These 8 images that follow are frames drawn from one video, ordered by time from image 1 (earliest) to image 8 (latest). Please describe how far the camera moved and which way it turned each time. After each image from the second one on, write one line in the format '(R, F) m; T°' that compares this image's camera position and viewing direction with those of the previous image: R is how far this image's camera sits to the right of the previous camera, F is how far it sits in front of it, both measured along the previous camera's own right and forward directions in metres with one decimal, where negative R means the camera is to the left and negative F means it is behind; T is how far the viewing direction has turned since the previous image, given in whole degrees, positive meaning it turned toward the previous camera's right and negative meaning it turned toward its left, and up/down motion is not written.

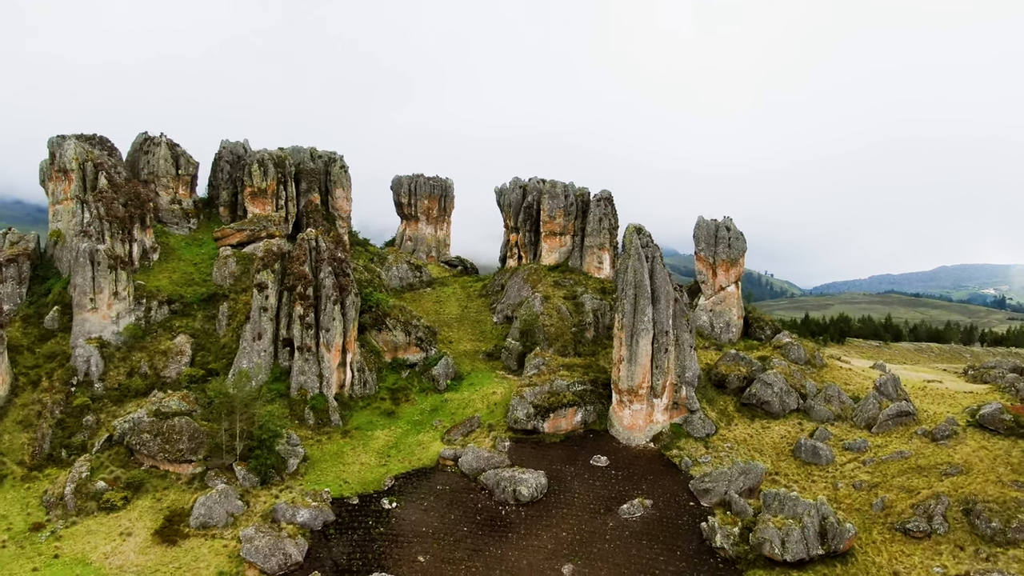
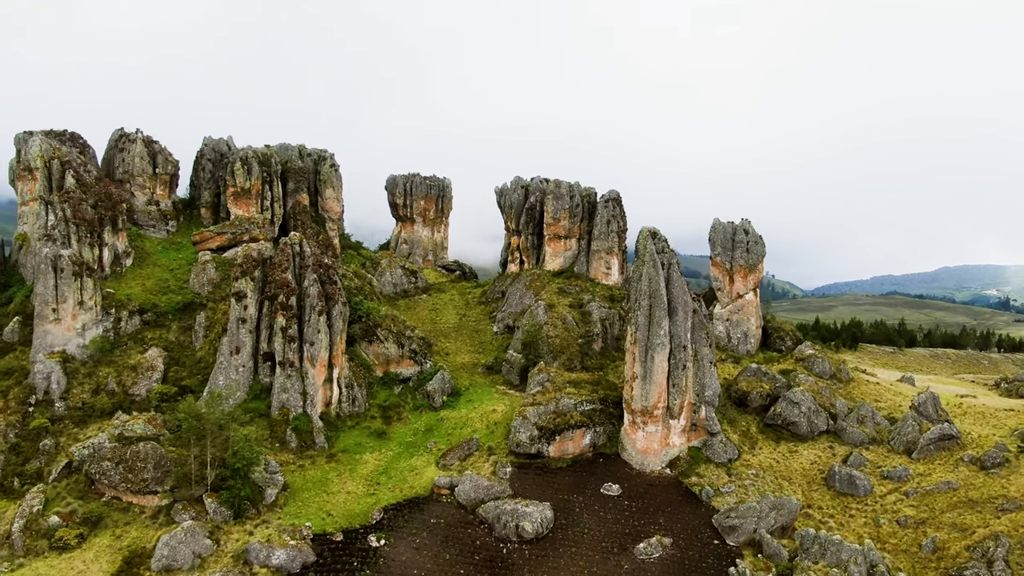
(-0.1, +3.4) m; 0°
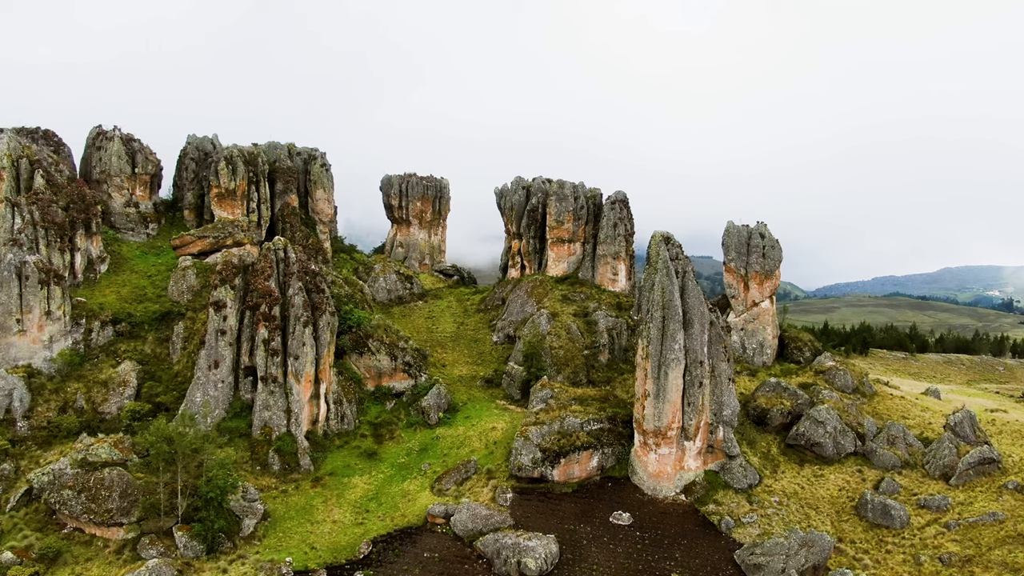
(-0.1, +2.7) m; 0°
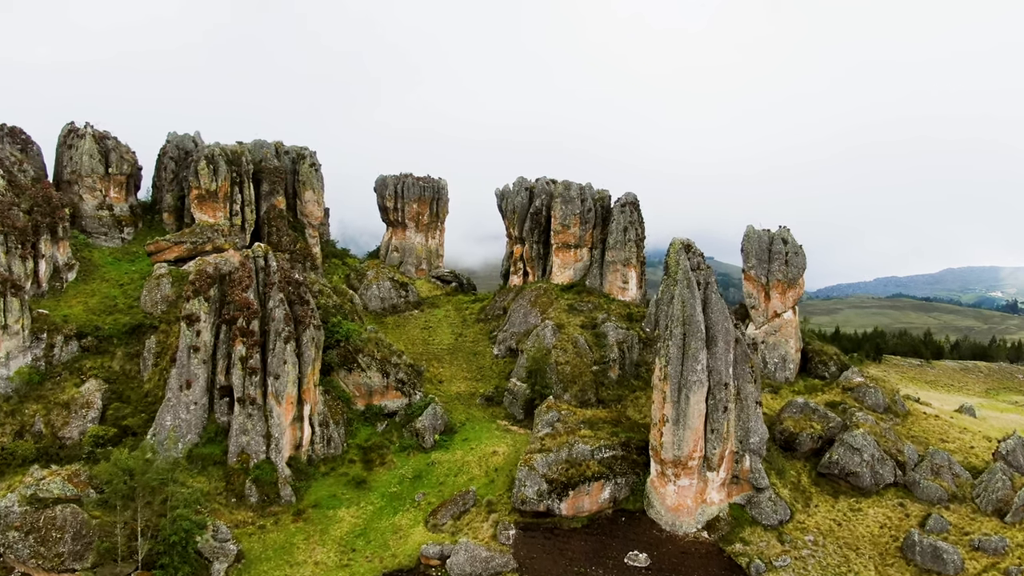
(-0.2, +3.2) m; 0°
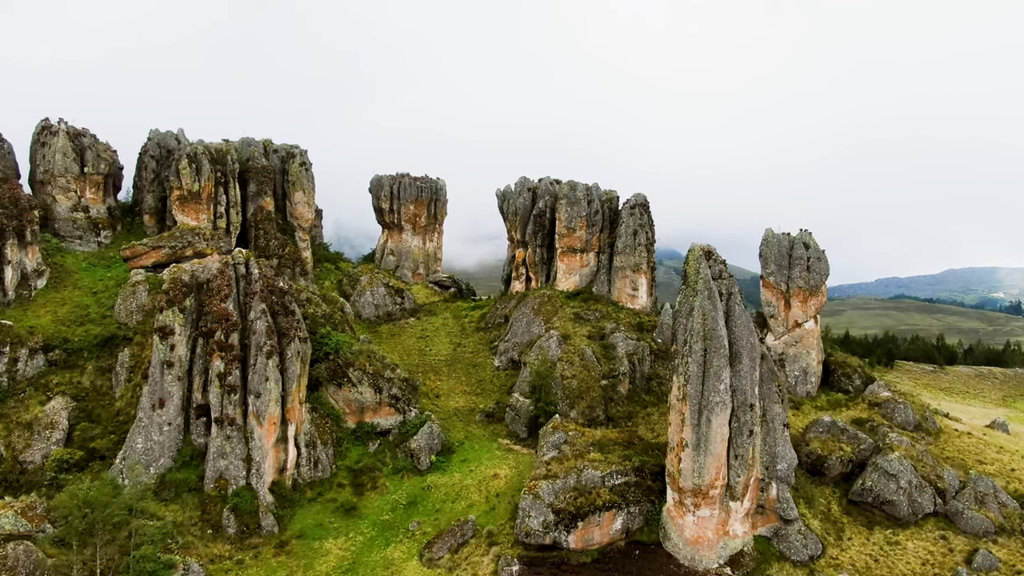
(-0.2, +2.6) m; 0°
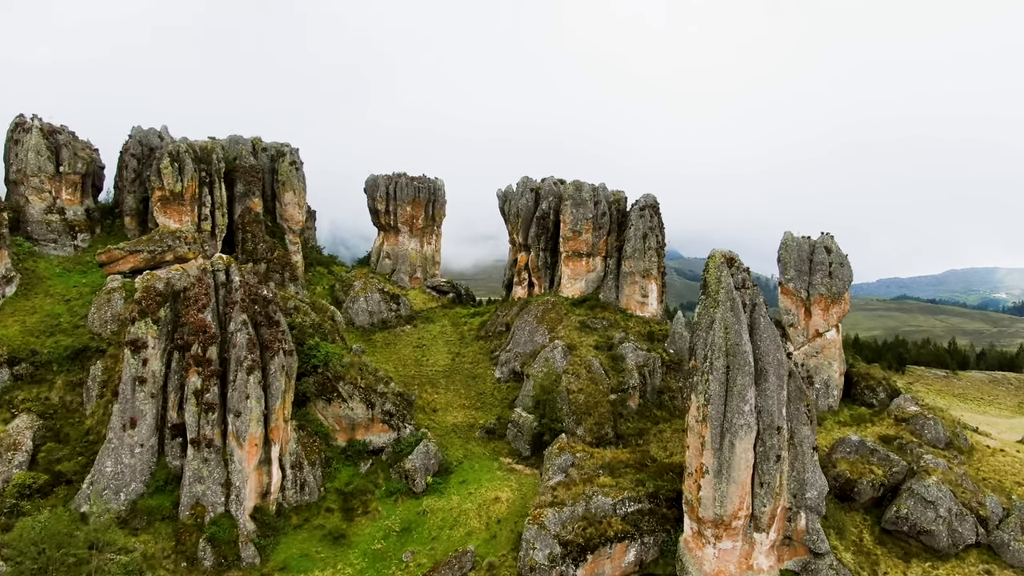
(-0.1, +2.3) m; 0°
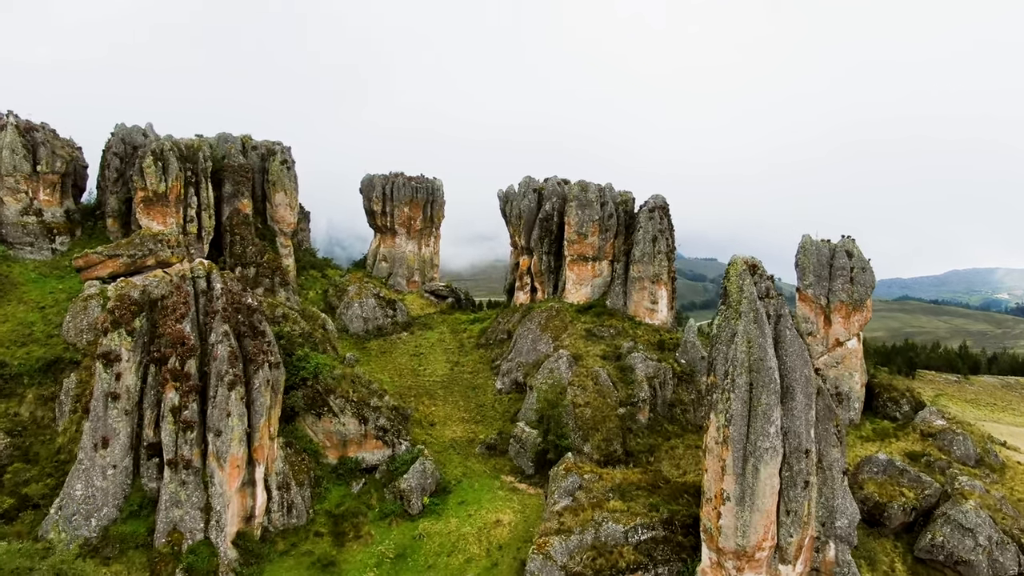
(-0.1, +1.9) m; 0°
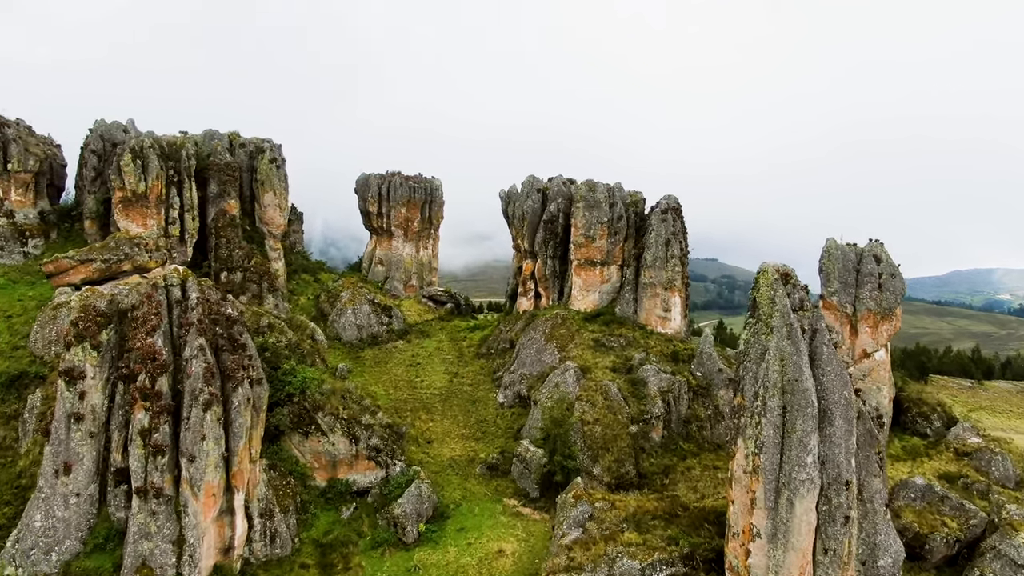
(-0.2, +2.2) m; 0°
